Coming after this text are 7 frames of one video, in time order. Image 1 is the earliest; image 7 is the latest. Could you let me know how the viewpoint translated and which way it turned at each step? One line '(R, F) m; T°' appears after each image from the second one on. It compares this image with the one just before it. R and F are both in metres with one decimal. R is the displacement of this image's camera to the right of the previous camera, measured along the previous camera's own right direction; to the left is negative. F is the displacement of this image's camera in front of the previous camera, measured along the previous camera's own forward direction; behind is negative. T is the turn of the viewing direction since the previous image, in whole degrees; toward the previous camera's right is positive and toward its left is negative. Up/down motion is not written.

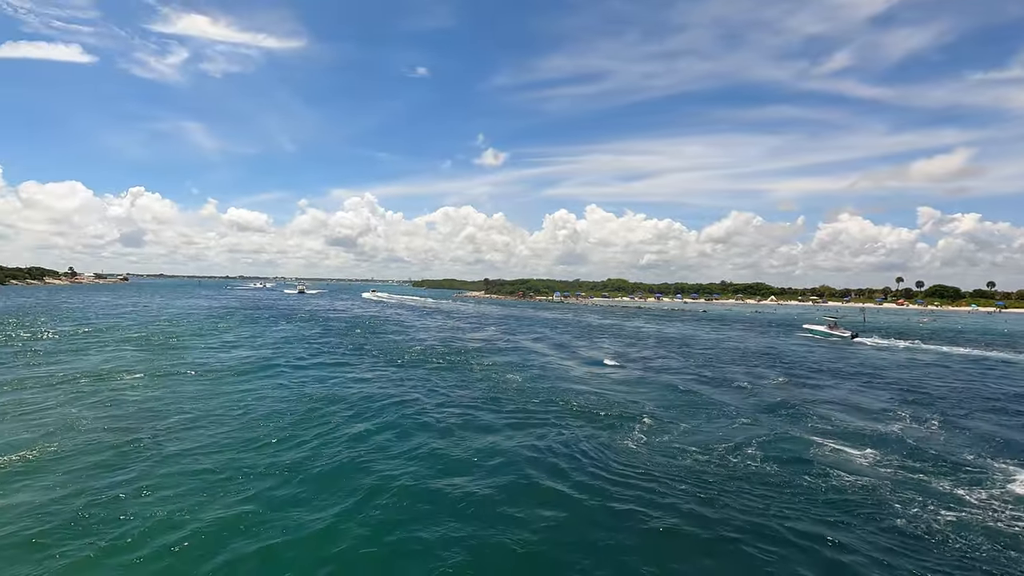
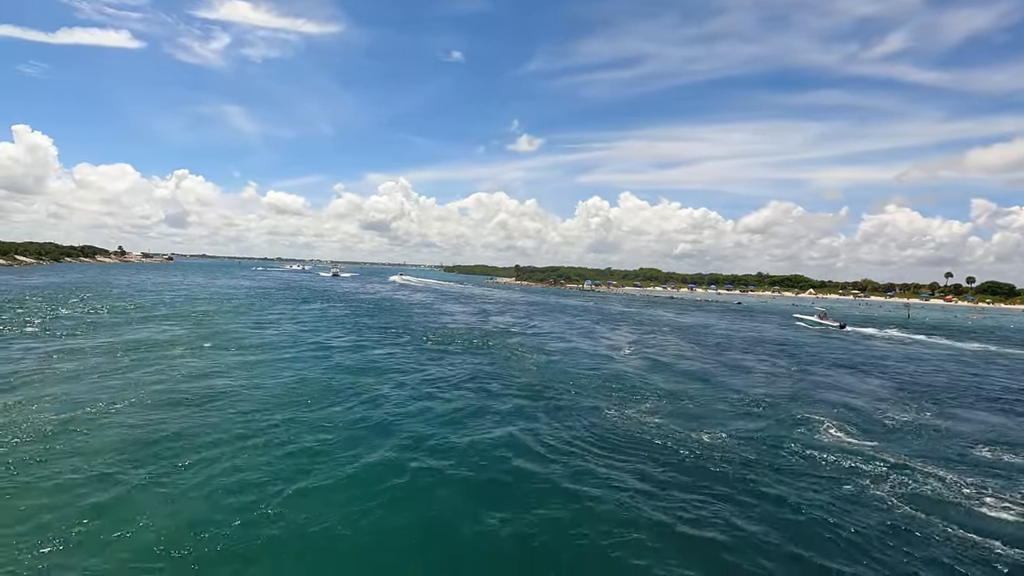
(+0.2, -0.5) m; -3°
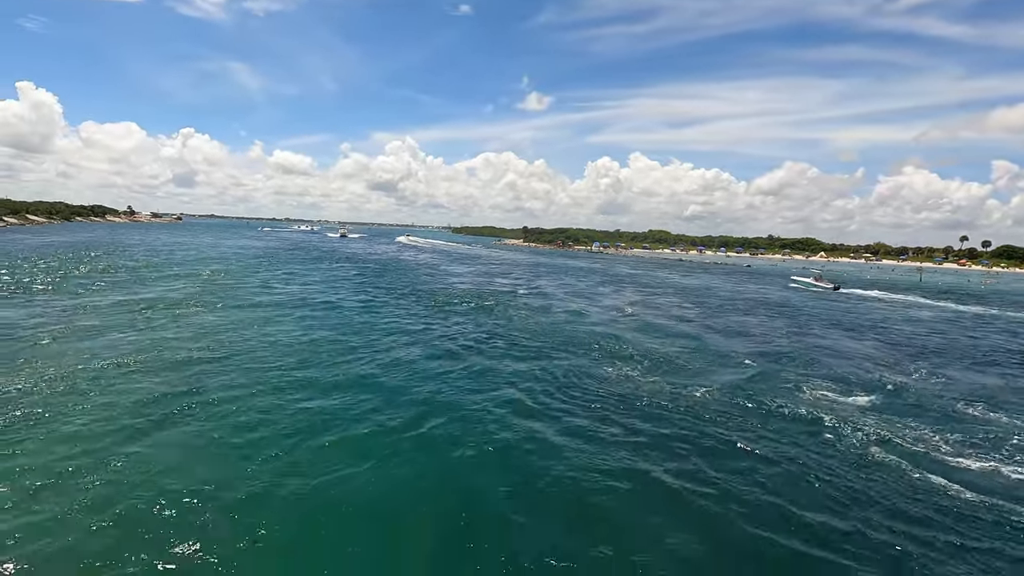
(+0.1, -0.2) m; -1°
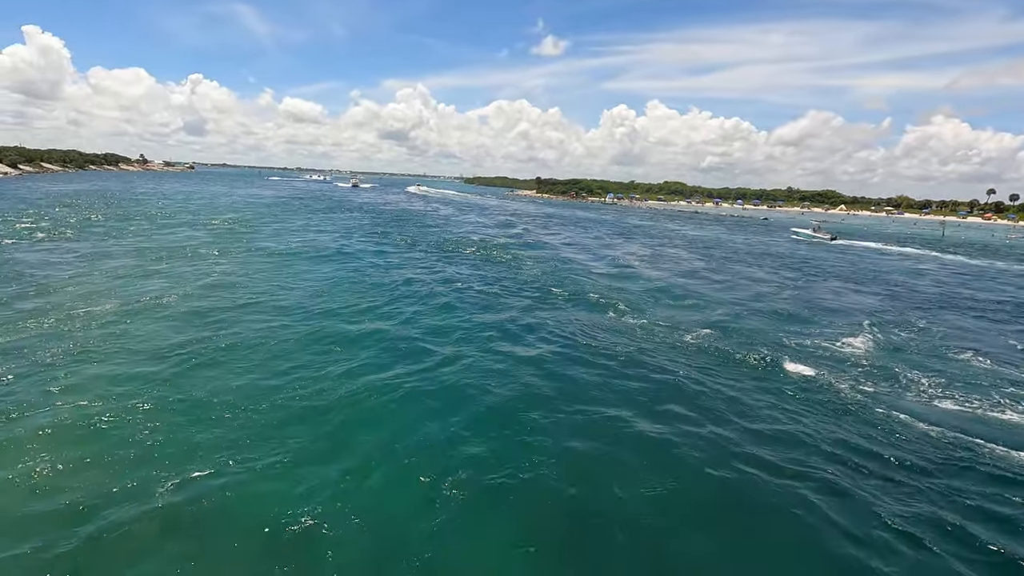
(+0.1, -0.2) m; -1°
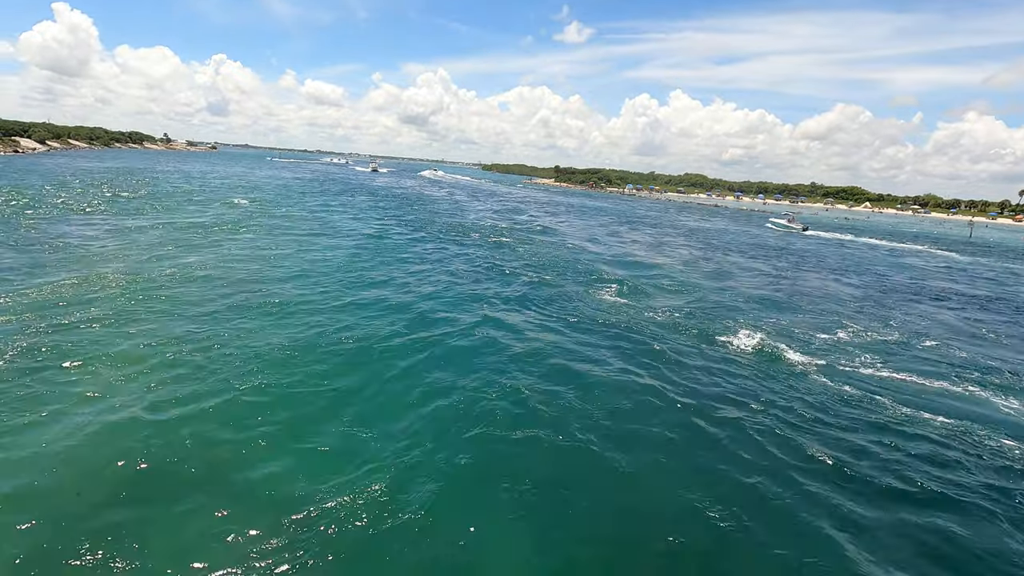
(+0.5, -0.4) m; -2°
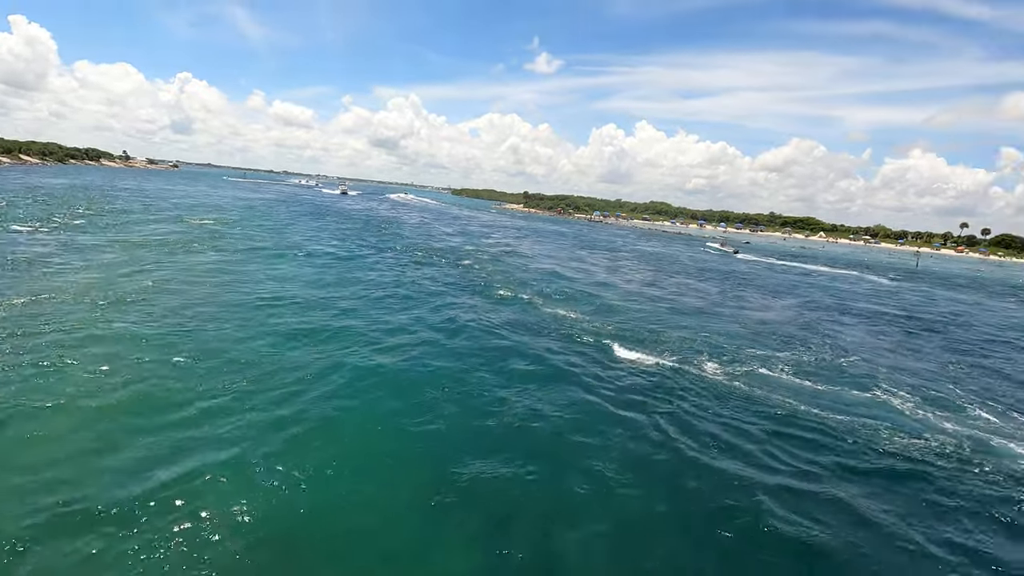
(+0.2, -0.3) m; +3°
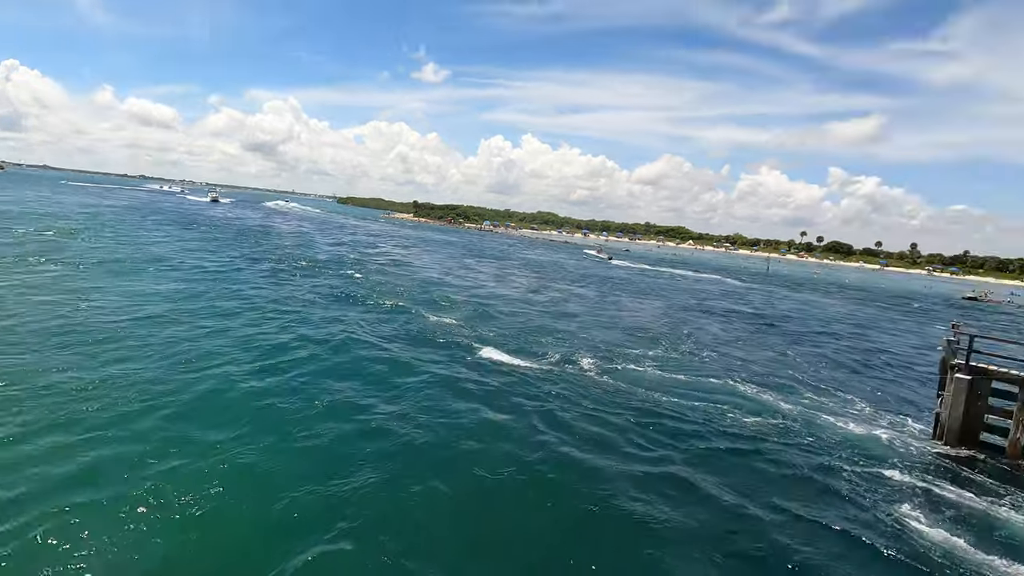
(-0.5, +0.6) m; +12°
